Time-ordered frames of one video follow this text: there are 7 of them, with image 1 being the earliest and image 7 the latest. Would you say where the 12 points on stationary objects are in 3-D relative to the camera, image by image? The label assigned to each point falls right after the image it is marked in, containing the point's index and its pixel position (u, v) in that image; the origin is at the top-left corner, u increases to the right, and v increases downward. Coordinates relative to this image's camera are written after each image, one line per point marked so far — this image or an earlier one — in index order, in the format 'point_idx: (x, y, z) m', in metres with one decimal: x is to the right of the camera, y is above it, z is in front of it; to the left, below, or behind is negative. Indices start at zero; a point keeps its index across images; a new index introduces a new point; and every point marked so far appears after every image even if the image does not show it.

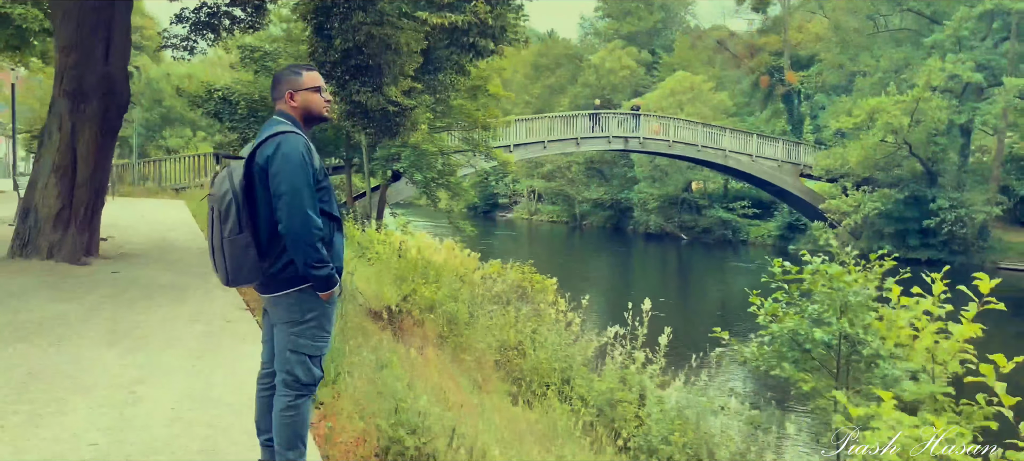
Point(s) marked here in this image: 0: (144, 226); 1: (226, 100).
0: (-5.4, +0.1, +12.0) m
1: (-4.3, +1.9, +12.3) m
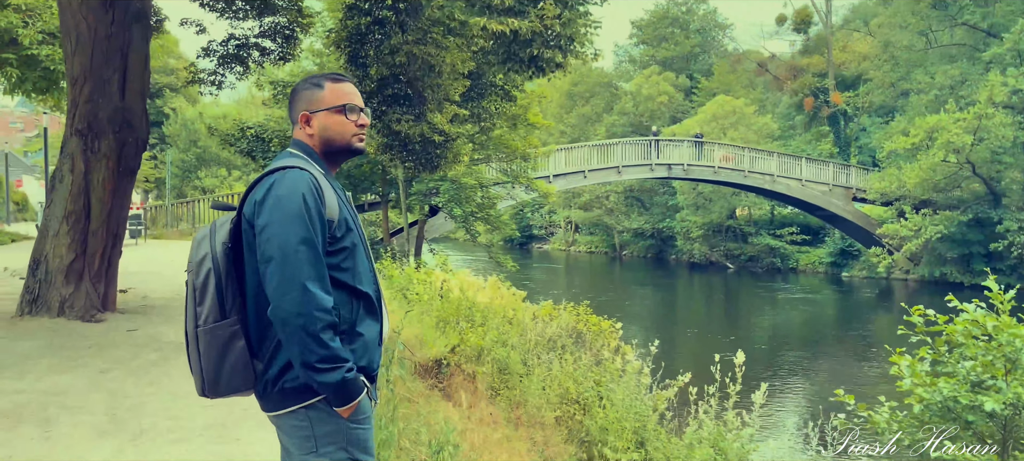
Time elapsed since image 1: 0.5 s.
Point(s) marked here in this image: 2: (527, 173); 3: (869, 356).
0: (-4.7, -0.6, +11.3) m
1: (-3.6, +1.3, +11.7) m
2: (+0.3, +1.1, +15.7) m
3: (+6.8, -2.4, +15.9) m
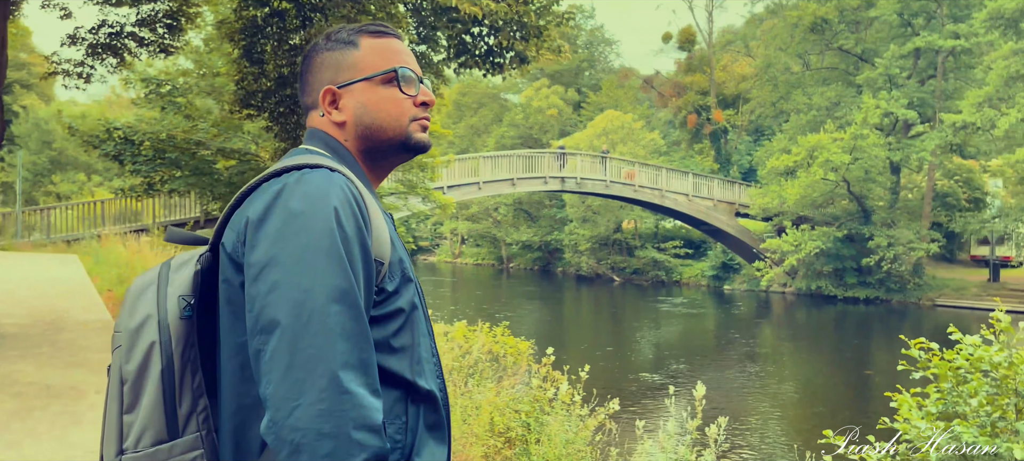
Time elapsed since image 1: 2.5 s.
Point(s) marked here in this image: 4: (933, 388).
0: (-5.9, -0.7, +9.9) m
1: (-4.8, +1.2, +10.4) m
2: (-1.6, +0.9, +15.0) m
3: (+4.8, -2.7, +16.1) m
4: (+2.0, -0.8, +4.0) m
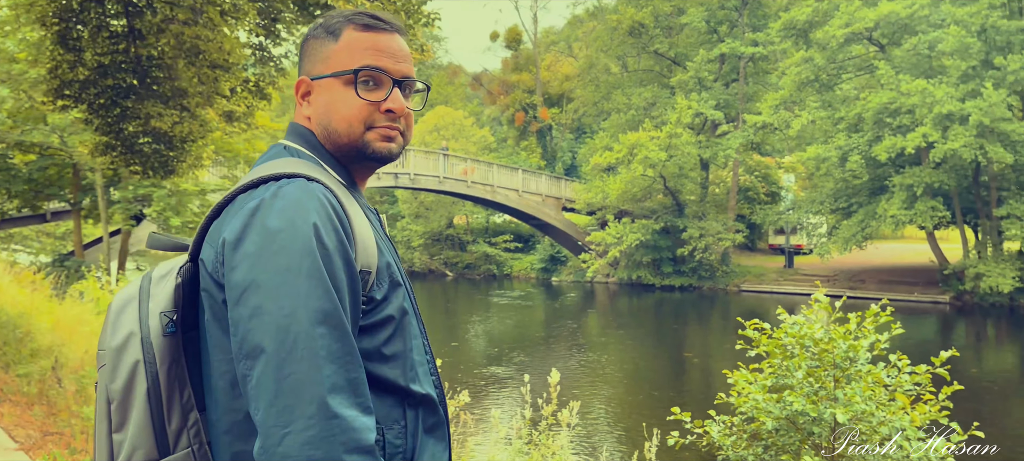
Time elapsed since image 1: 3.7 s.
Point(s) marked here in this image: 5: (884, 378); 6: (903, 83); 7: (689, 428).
0: (-7.6, -0.8, +8.5) m
1: (-6.7, +1.1, +9.3) m
2: (-4.5, +0.9, +14.4) m
3: (+1.5, -2.6, +16.9) m
4: (+1.3, -0.7, +4.4) m
5: (+1.9, -0.7, +4.1) m
6: (+9.2, +3.5, +19.3) m
7: (+1.0, -1.1, +4.6) m
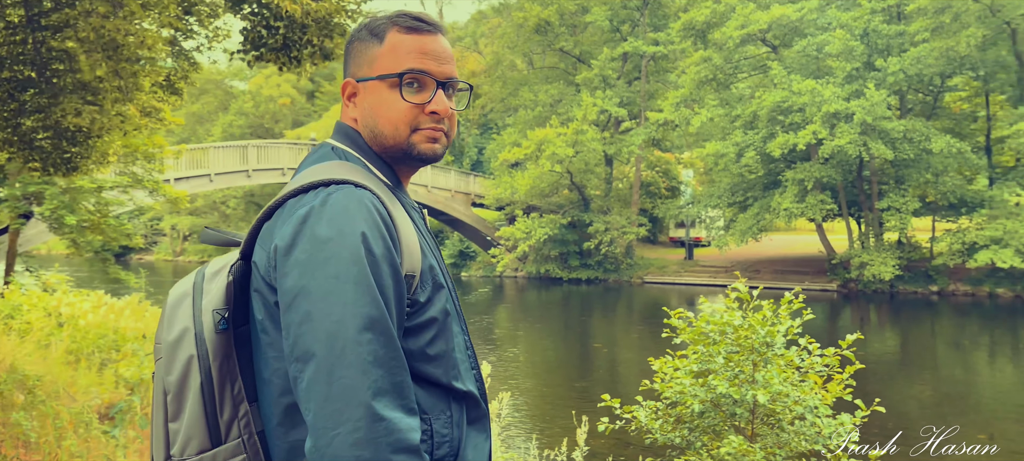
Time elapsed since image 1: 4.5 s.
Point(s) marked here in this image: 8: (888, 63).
0: (-8.4, -0.8, +7.7) m
1: (-7.6, +1.1, +8.5) m
2: (-6.0, +0.9, +13.9) m
3: (-0.3, -2.5, +17.1) m
4: (+1.0, -0.7, +4.7) m
5: (+1.5, -0.7, +4.4) m
6: (+7.0, +3.7, +20.4) m
7: (+0.6, -1.1, +4.8) m
8: (+9.2, +4.1, +20.0) m
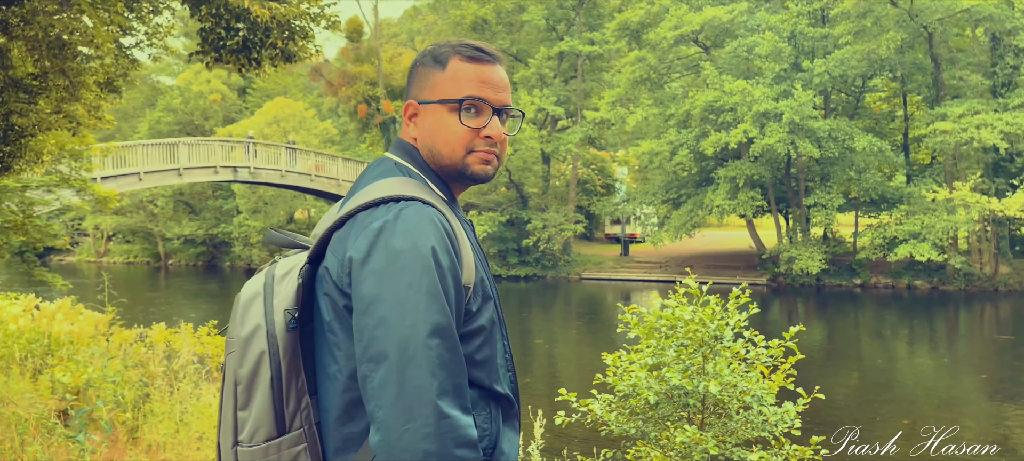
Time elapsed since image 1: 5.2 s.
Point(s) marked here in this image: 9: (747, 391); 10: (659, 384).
0: (-8.9, -0.9, +7.1) m
1: (-8.1, +1.1, +8.0) m
2: (-7.0, +0.9, +13.5) m
3: (-1.5, -2.4, +17.1) m
4: (+0.7, -0.7, +4.8) m
5: (+1.3, -0.7, +4.7) m
6: (+5.5, +3.8, +21.0) m
7: (+0.4, -1.1, +4.9) m
8: (+7.6, +4.2, +20.7) m
9: (+1.3, -0.9, +4.5) m
10: (+0.8, -0.9, +4.6) m
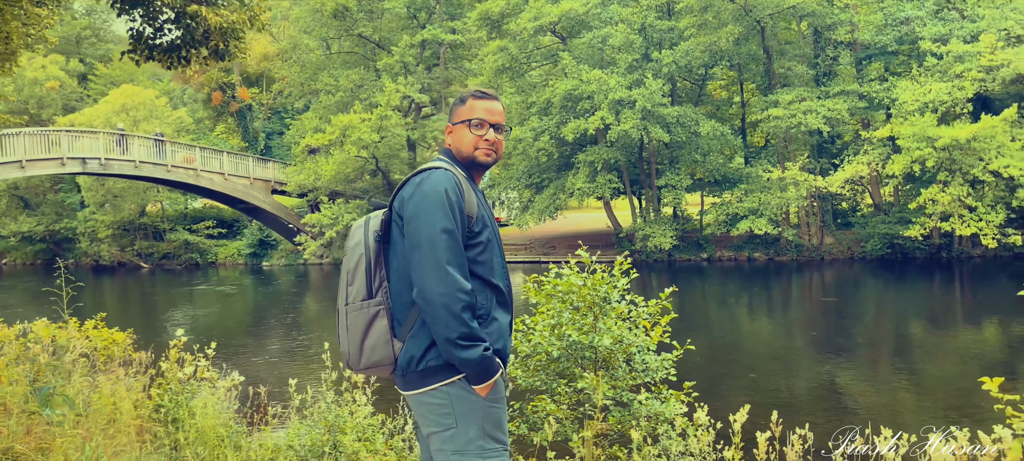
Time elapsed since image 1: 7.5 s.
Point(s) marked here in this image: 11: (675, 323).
0: (-9.7, -1.0, +6.1) m
1: (-9.2, +1.0, +7.1) m
2: (-9.0, +0.9, +12.6) m
3: (-4.1, -2.2, +17.3) m
4: (+0.2, -0.5, +5.5) m
5: (+0.8, -0.5, +5.4) m
6: (+1.9, +4.3, +22.1) m
7: (-0.2, -0.9, +5.5) m
8: (+4.1, +4.8, +22.3) m
9: (+0.8, -0.7, +5.3) m
10: (+0.3, -0.7, +5.3) m
11: (+3.1, -1.7, +15.2) m
